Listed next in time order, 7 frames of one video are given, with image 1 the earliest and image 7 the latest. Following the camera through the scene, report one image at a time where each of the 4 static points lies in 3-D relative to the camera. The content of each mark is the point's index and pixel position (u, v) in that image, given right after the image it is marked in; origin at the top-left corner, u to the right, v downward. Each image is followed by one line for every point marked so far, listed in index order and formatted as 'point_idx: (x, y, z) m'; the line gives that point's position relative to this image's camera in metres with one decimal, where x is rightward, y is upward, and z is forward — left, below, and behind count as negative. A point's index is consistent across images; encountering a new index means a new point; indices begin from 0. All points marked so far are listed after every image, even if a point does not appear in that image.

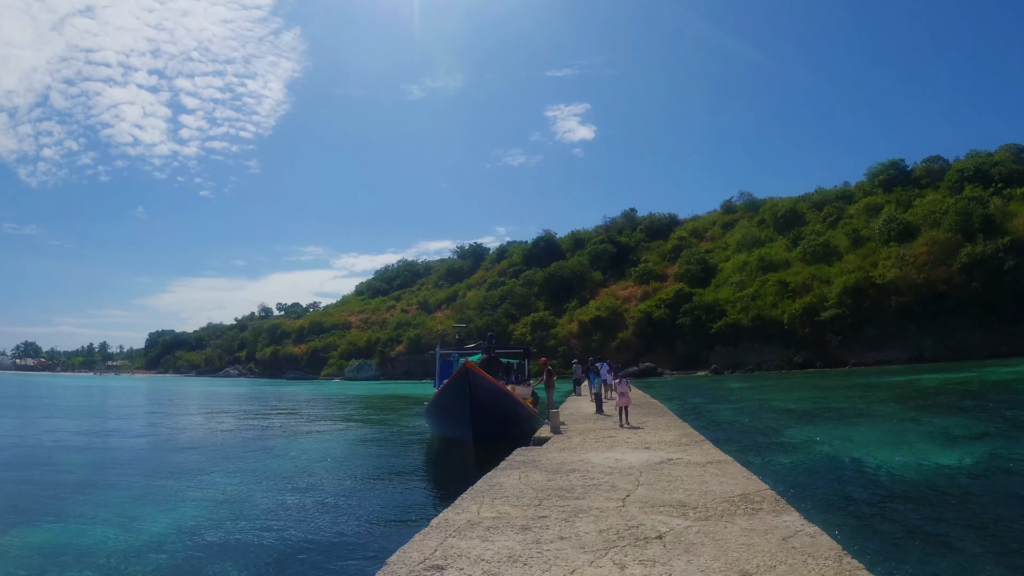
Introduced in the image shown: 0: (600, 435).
0: (+1.4, -2.3, +9.5) m
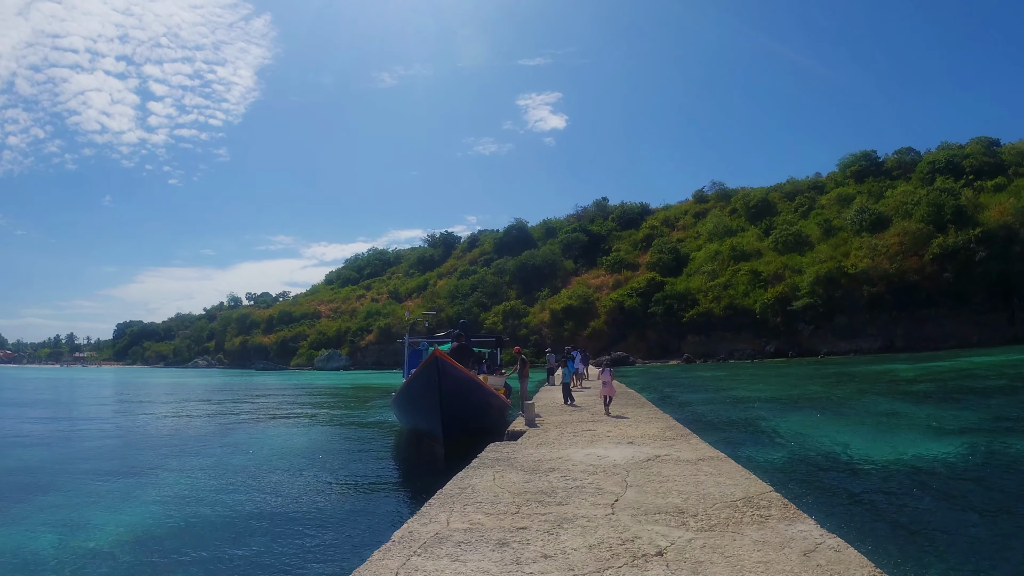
0: (+1.0, -2.1, +8.9) m
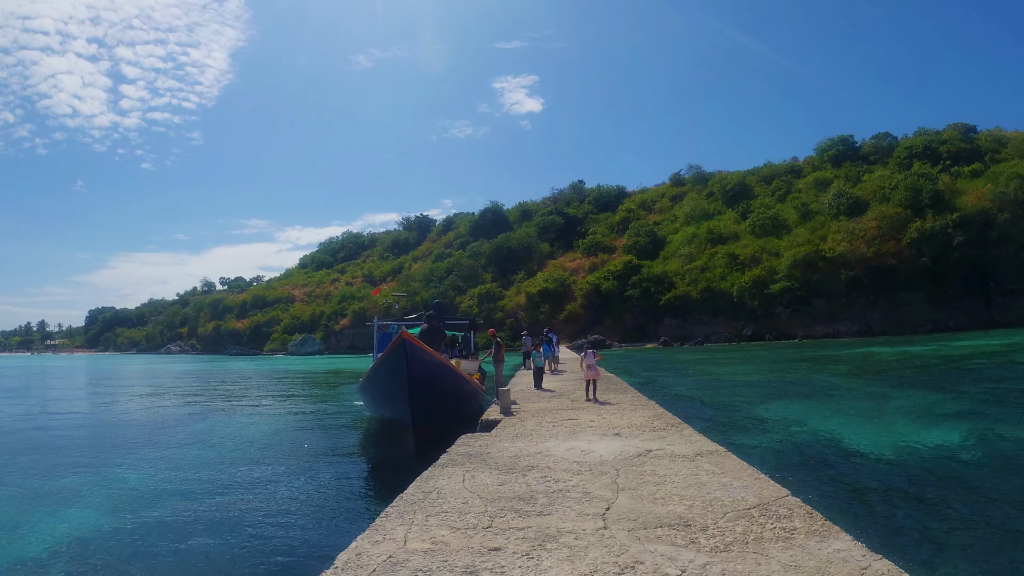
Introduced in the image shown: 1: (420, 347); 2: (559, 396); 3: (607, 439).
0: (+0.6, -1.8, +8.2) m
1: (-1.6, -1.1, +10.8) m
2: (+0.9, -2.1, +11.6) m
3: (+1.0, -1.6, +6.4) m
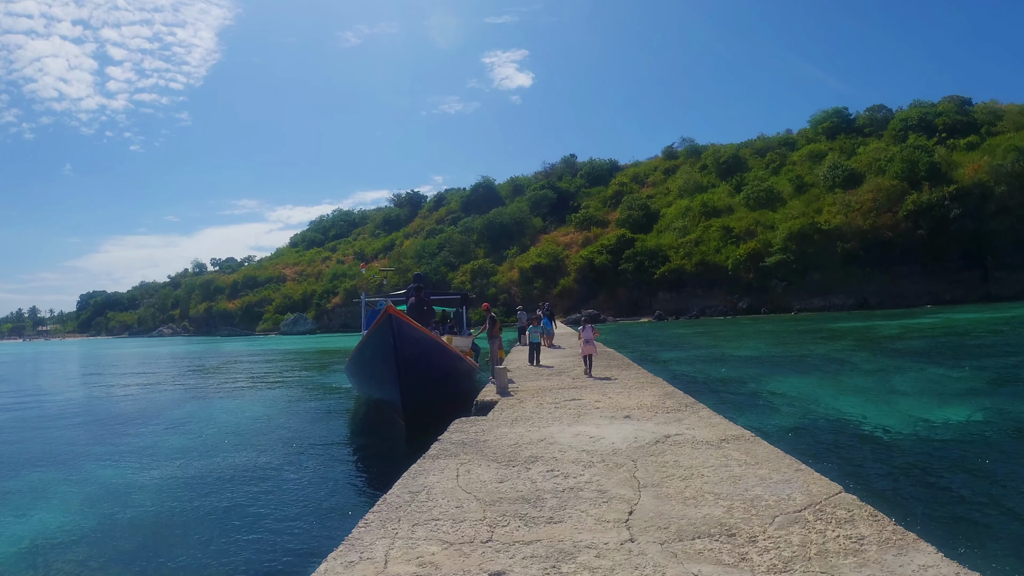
0: (+0.6, -1.4, +7.6) m
1: (-1.7, -0.6, +10.1) m
2: (+0.8, -1.5, +10.9) m
3: (+1.0, -1.3, +5.8) m
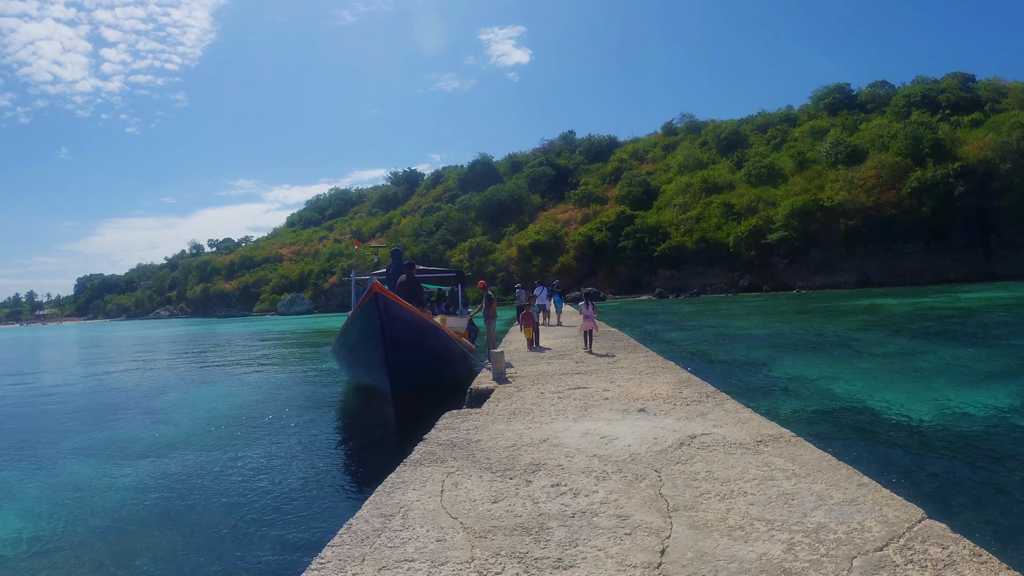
0: (+0.6, -1.1, +6.8) m
1: (-1.8, -0.2, +9.3) m
2: (+0.8, -1.2, +10.2) m
3: (+1.0, -1.1, +5.0) m
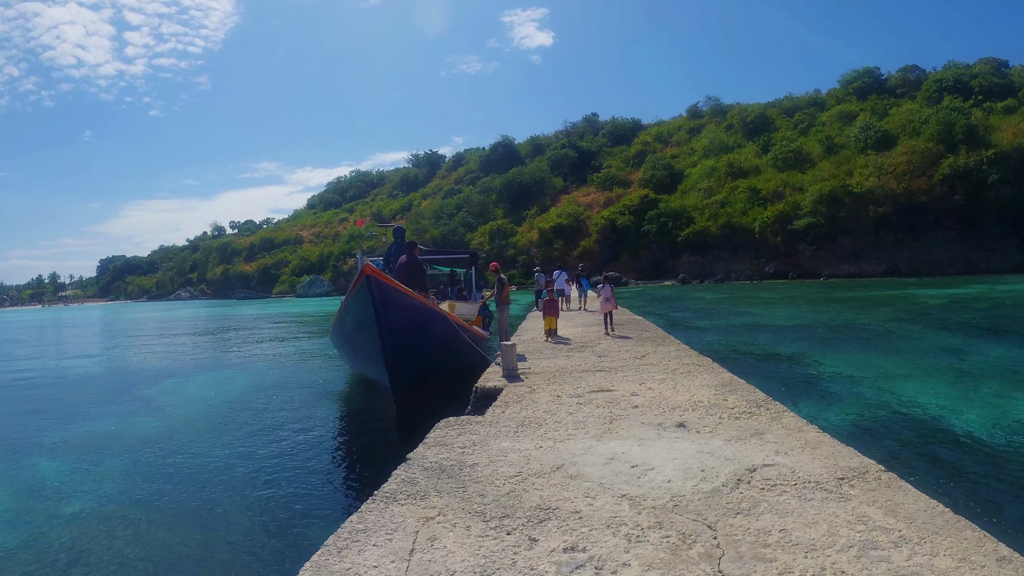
0: (+0.7, -1.0, +5.8) m
1: (-1.6, 0.0, +8.3) m
2: (+1.0, -0.9, +9.2) m
3: (+1.0, -1.0, +4.0) m
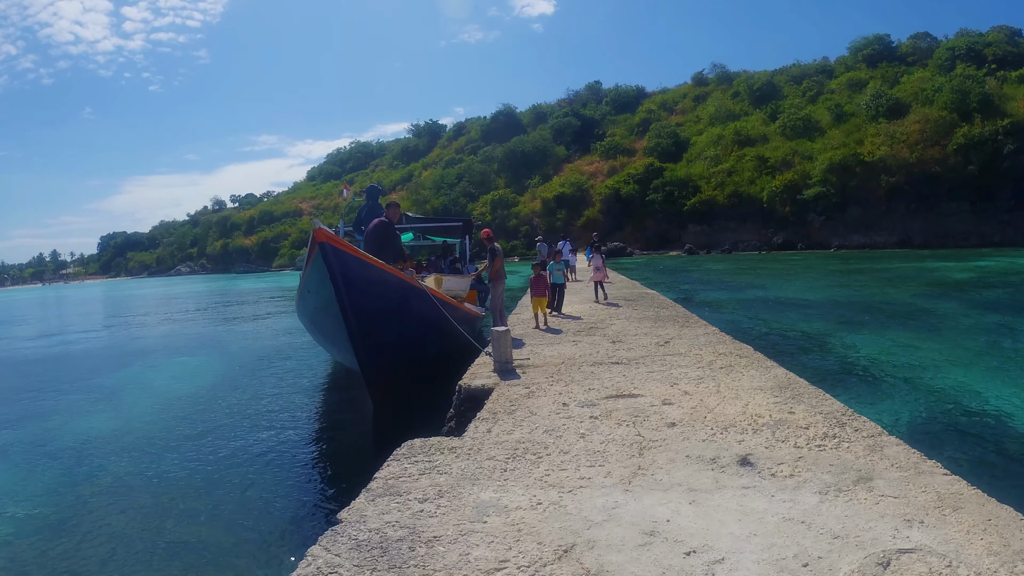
0: (+0.6, -0.8, +4.5) m
1: (-1.6, +0.3, +7.0) m
2: (+1.0, -0.6, +7.9) m
3: (+1.0, -0.9, +2.7) m
